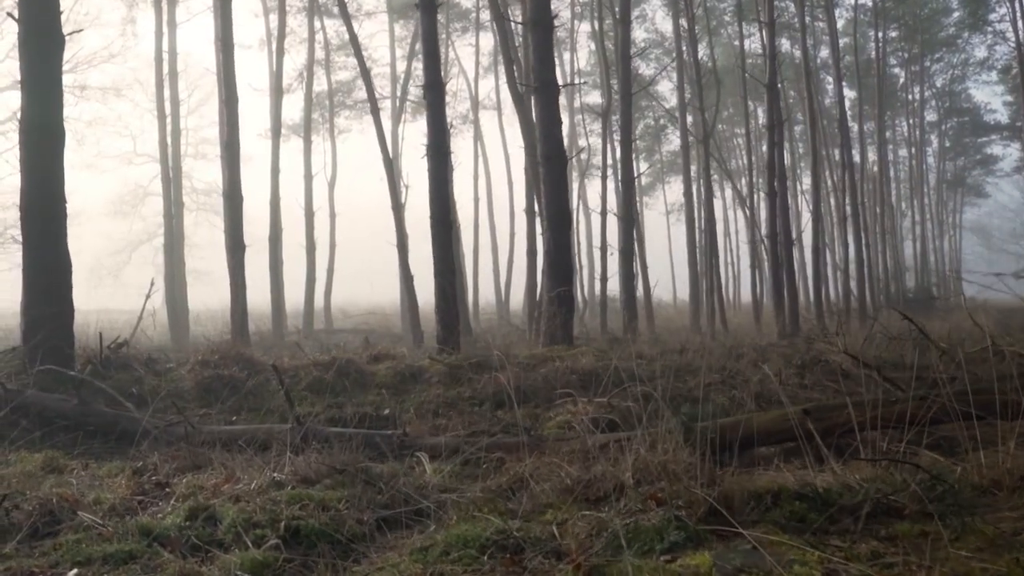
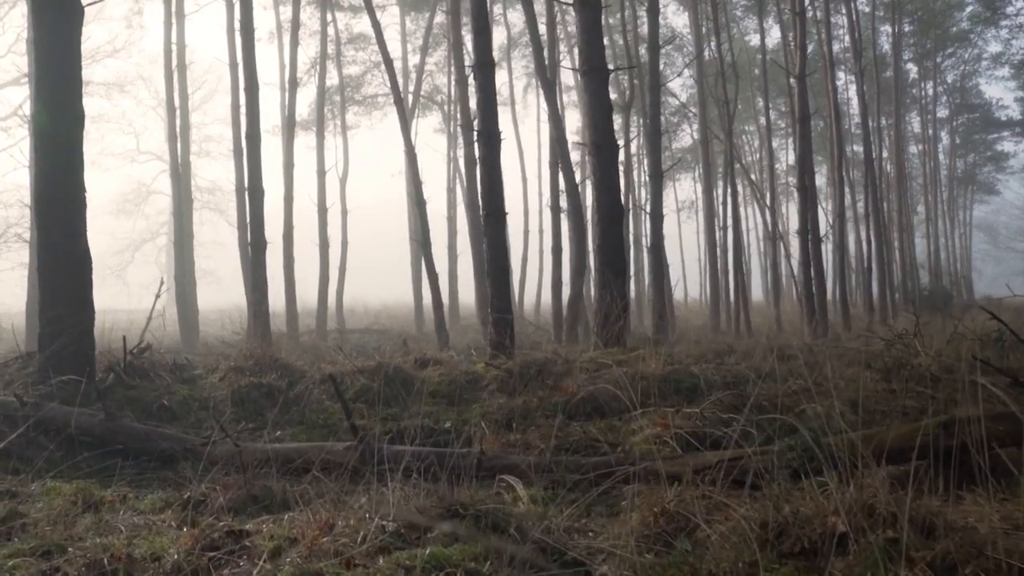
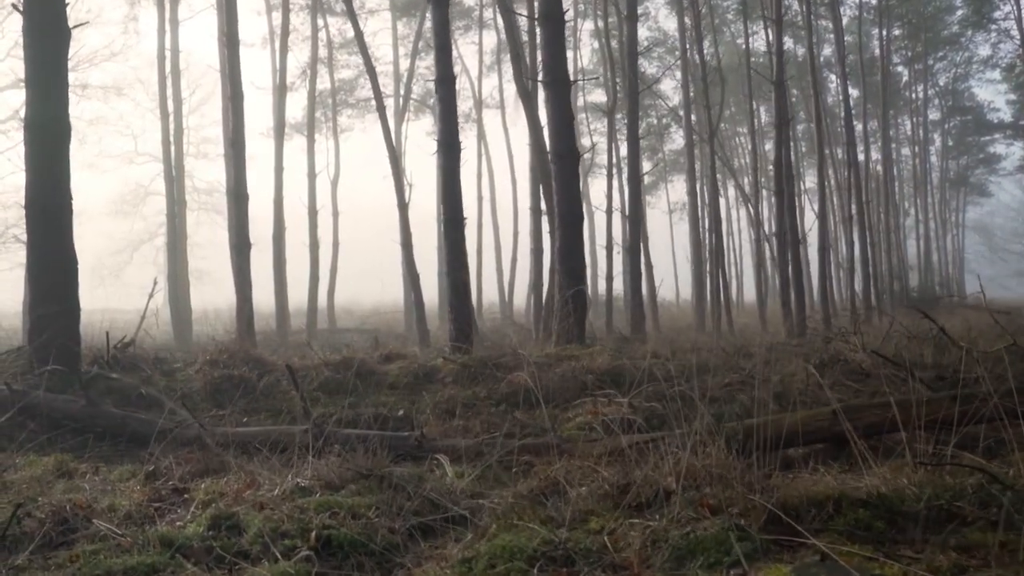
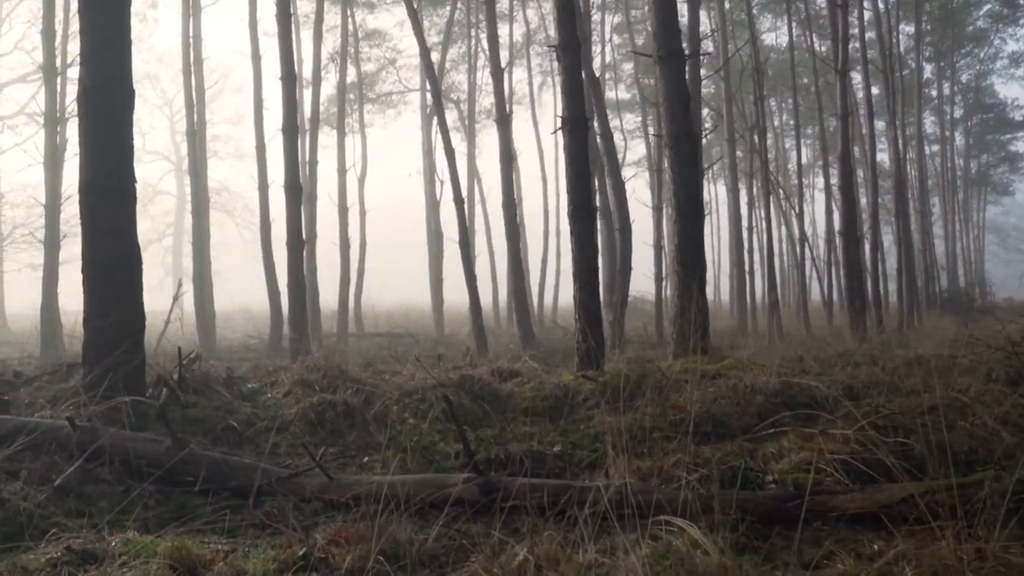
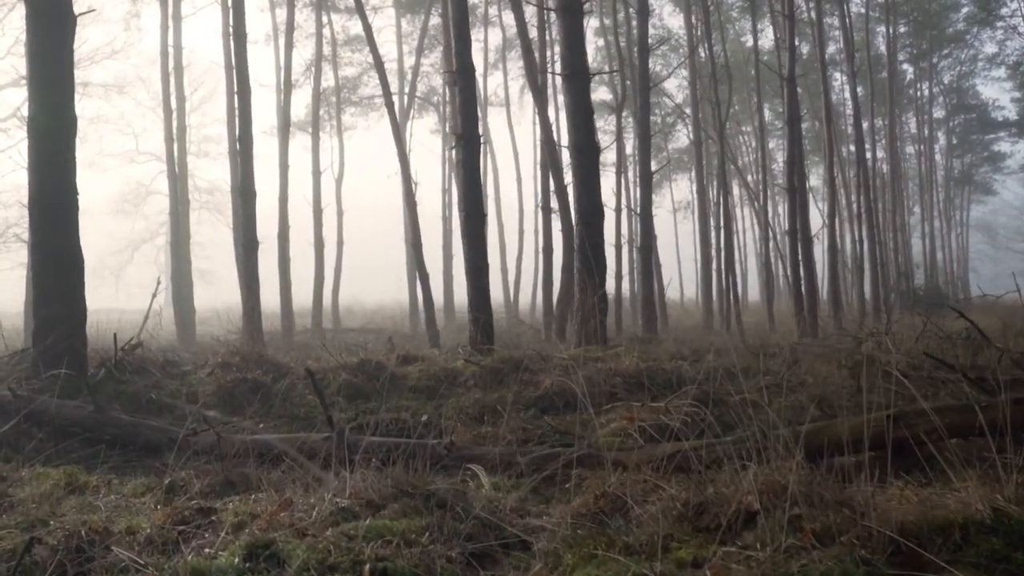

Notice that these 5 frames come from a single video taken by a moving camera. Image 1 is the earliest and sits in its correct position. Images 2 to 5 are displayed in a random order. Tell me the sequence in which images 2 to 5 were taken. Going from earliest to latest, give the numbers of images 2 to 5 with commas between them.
3, 5, 2, 4
